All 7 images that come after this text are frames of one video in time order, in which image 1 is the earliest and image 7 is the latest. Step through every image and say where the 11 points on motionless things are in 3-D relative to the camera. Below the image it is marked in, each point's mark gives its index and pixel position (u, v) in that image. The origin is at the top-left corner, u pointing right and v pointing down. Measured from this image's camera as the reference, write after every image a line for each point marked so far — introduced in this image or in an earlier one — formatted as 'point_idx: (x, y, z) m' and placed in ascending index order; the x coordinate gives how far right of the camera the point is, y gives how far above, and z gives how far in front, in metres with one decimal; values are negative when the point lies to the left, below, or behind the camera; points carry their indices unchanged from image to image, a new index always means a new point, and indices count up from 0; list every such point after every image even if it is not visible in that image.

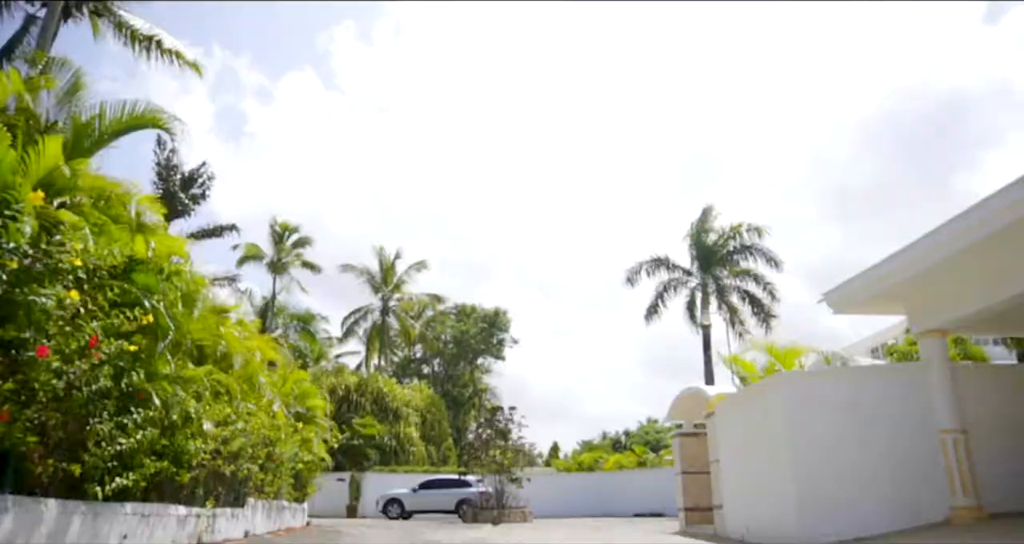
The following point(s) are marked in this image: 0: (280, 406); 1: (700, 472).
0: (-4.1, -2.3, +13.9) m
1: (+3.9, -4.2, +16.7) m
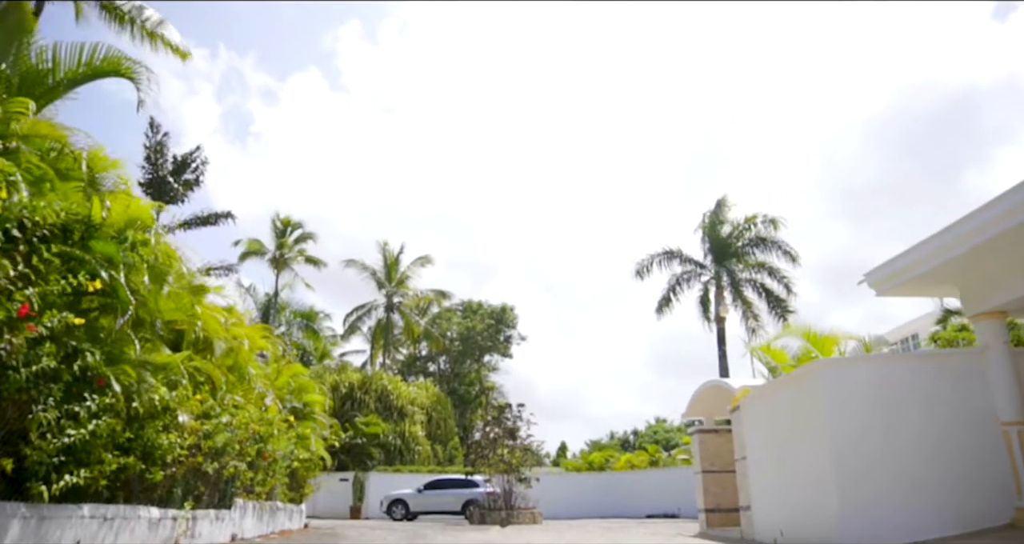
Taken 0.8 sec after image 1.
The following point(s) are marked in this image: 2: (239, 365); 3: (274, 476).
0: (-3.9, -2.1, +13.0) m
1: (+4.1, -3.9, +15.7) m
2: (-3.7, -1.3, +11.0) m
3: (-3.7, -3.2, +12.4) m
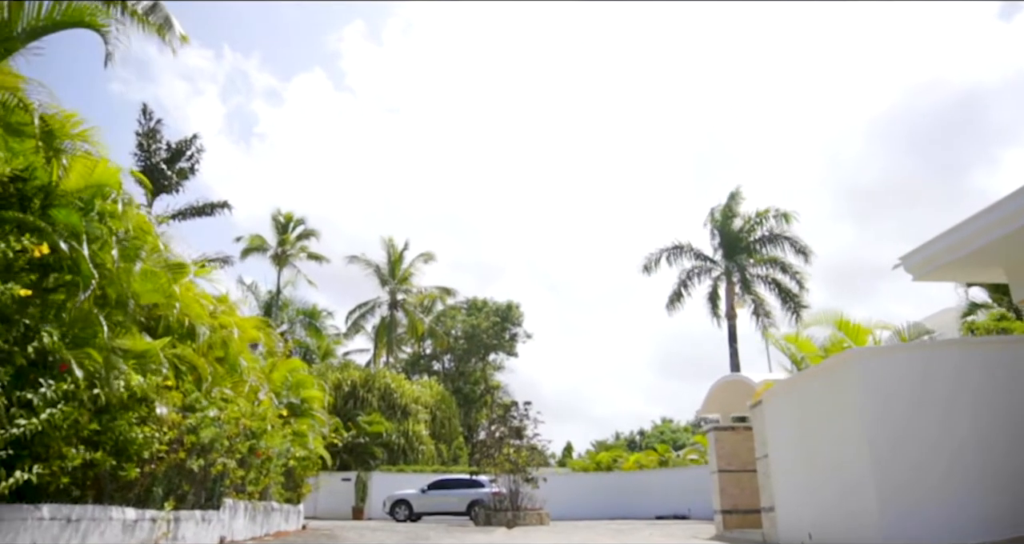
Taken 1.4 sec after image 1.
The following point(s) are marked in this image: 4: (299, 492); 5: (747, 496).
0: (-3.8, -1.9, +12.3) m
1: (+4.3, -3.7, +15.0) m
2: (-3.6, -1.1, +10.3) m
3: (-3.6, -3.0, +11.7) m
4: (-4.0, -4.2, +15.2) m
5: (+4.4, -4.2, +14.9) m
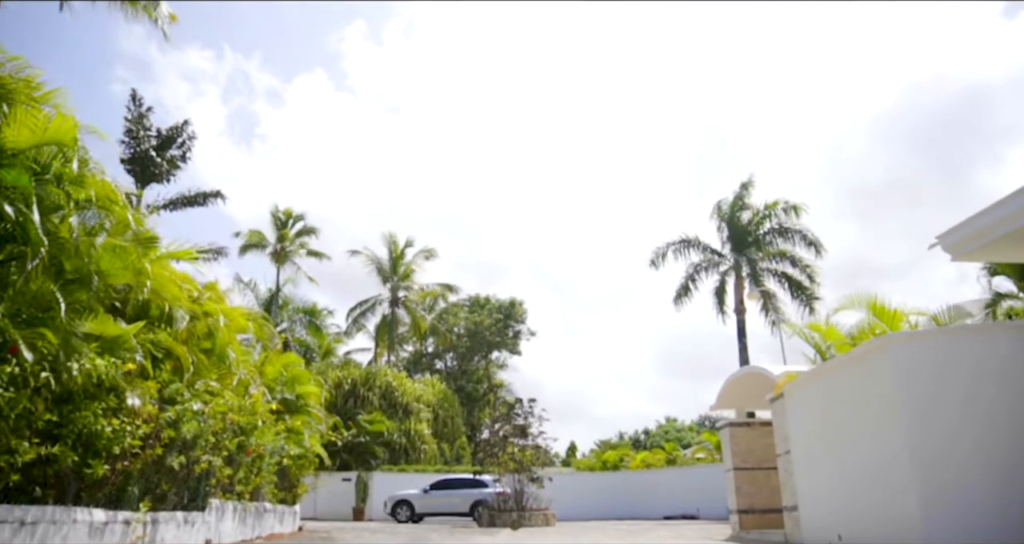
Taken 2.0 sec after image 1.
0: (-3.7, -1.7, +11.6) m
1: (+4.4, -3.5, +14.3) m
2: (-3.5, -0.9, +9.6) m
3: (-3.5, -2.8, +11.0) m
4: (-3.9, -4.0, +14.5) m
5: (+4.5, -4.0, +14.2) m
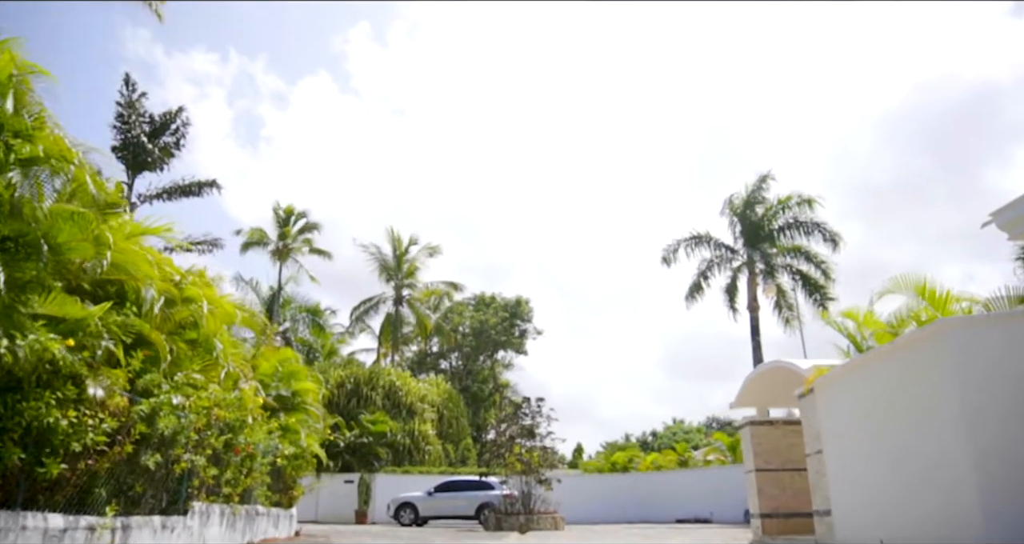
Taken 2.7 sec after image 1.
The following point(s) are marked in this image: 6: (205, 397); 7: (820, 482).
0: (-3.6, -1.5, +10.8) m
1: (+4.5, -3.4, +13.4) m
2: (-3.4, -0.7, +8.8) m
3: (-3.4, -2.6, +10.3) m
4: (-3.8, -3.8, +13.7) m
5: (+4.6, -3.8, +13.4) m
6: (-3.1, -1.3, +8.1) m
7: (+4.1, -2.8, +10.6) m
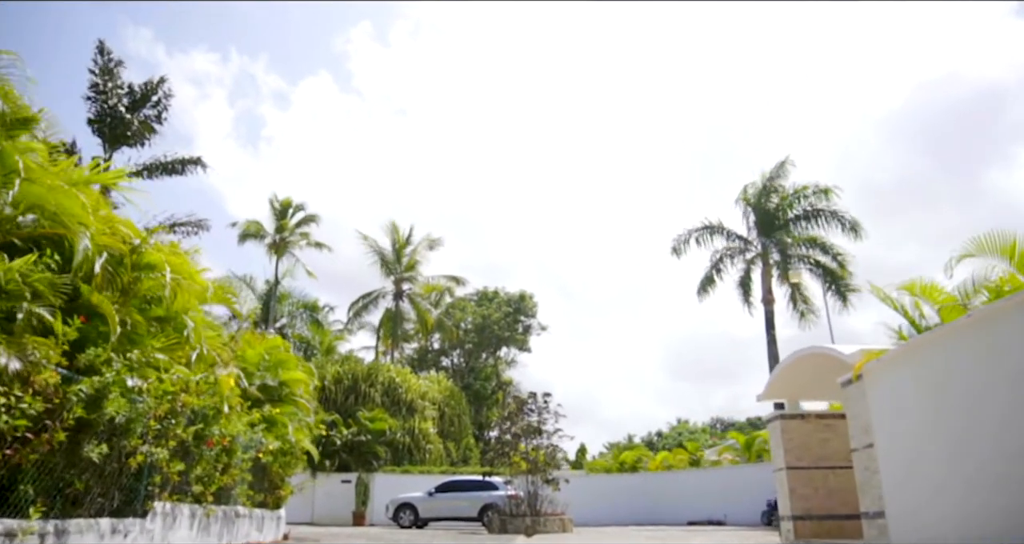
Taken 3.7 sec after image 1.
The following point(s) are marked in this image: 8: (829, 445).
0: (-3.4, -1.2, +9.7) m
1: (+4.6, -3.0, +12.3) m
2: (-3.3, -0.4, +7.7) m
3: (-3.3, -2.3, +9.1) m
4: (-3.7, -3.5, +12.5) m
5: (+4.8, -3.5, +12.2) m
6: (-3.0, -0.9, +7.0) m
7: (+4.2, -2.5, +9.4) m
8: (+4.9, -2.7, +12.4) m
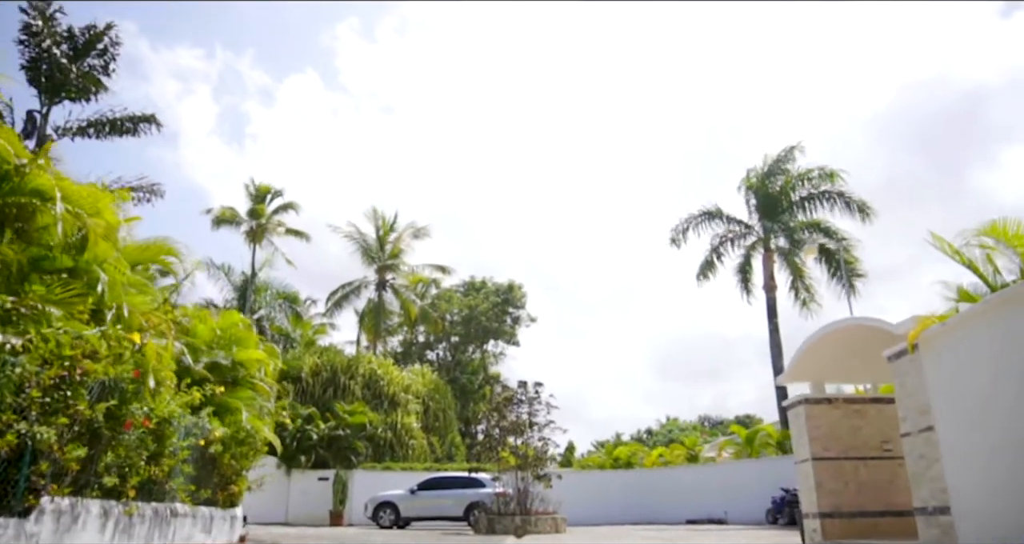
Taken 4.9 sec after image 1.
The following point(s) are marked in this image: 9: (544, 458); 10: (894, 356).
0: (-3.5, -0.7, +8.1) m
1: (+4.5, -2.5, +10.8) m
2: (-3.4, +0.1, +6.1) m
3: (-3.4, -1.8, +7.5) m
4: (-3.8, -3.0, +10.9) m
5: (+4.6, -3.0, +10.7) m
6: (-3.1, -0.4, +5.4) m
7: (+4.1, -2.0, +7.9) m
8: (+4.8, -2.2, +11.0) m
9: (+0.7, -4.3, +18.4) m
10: (+4.1, -0.9, +8.5) m
